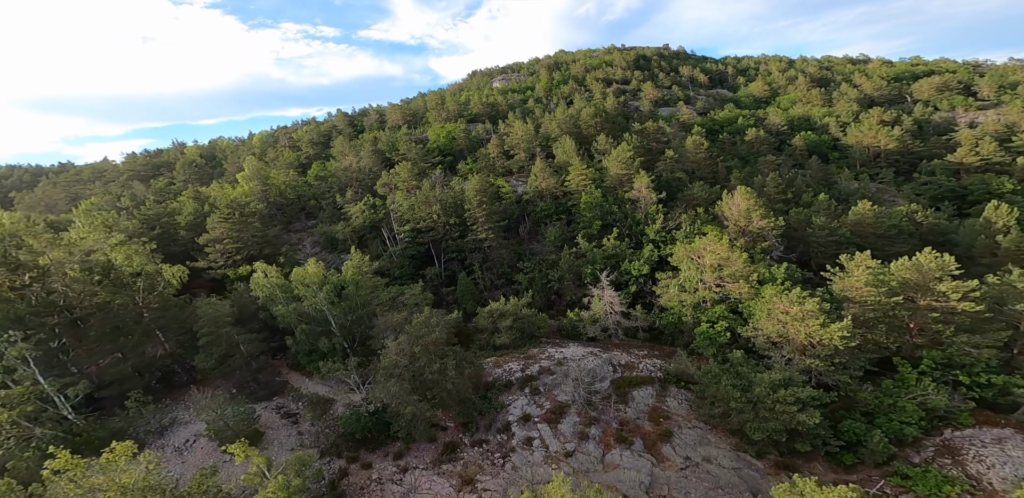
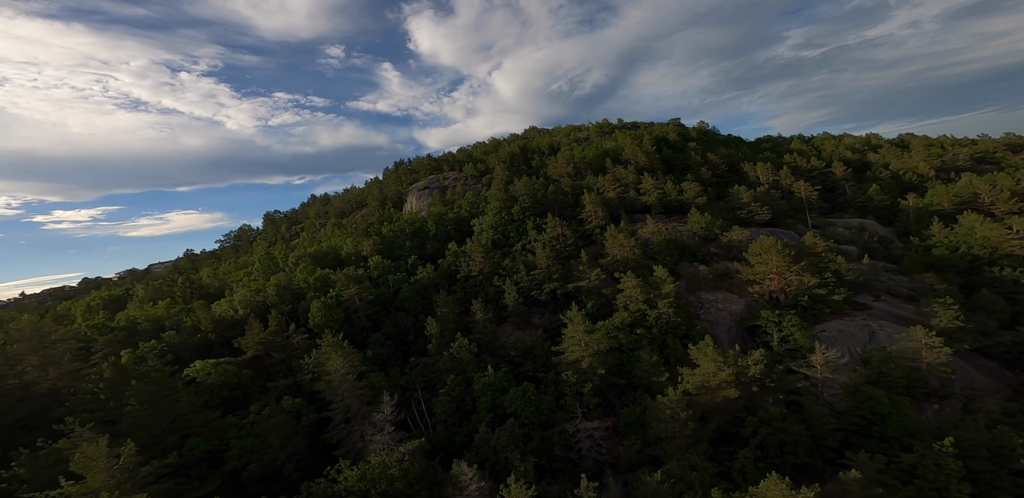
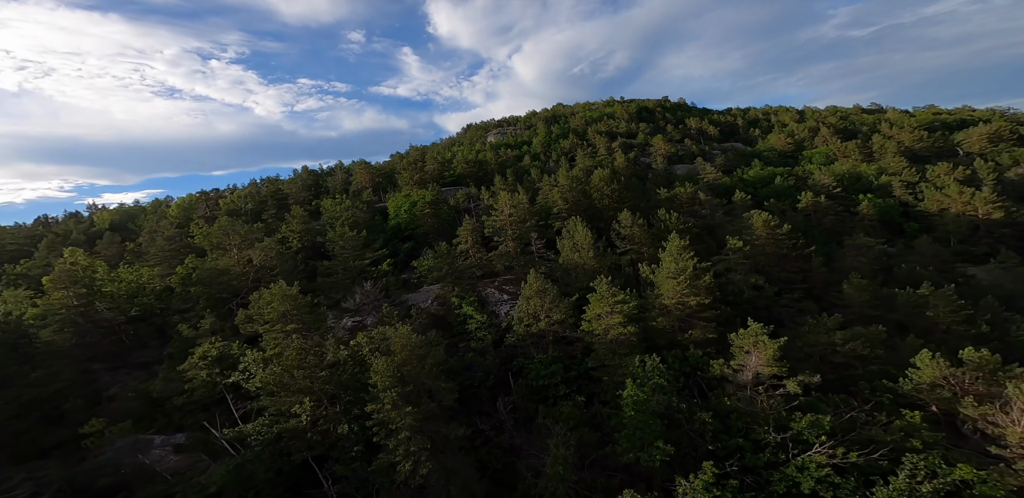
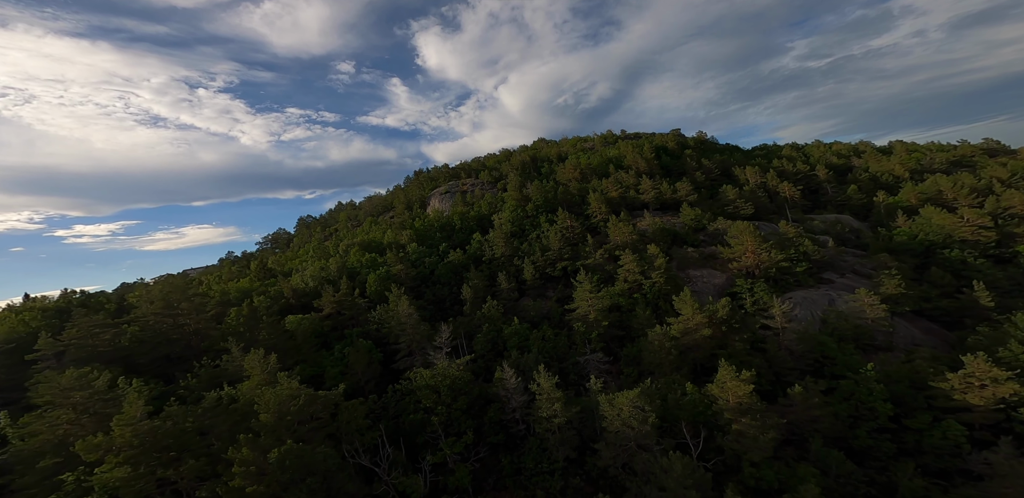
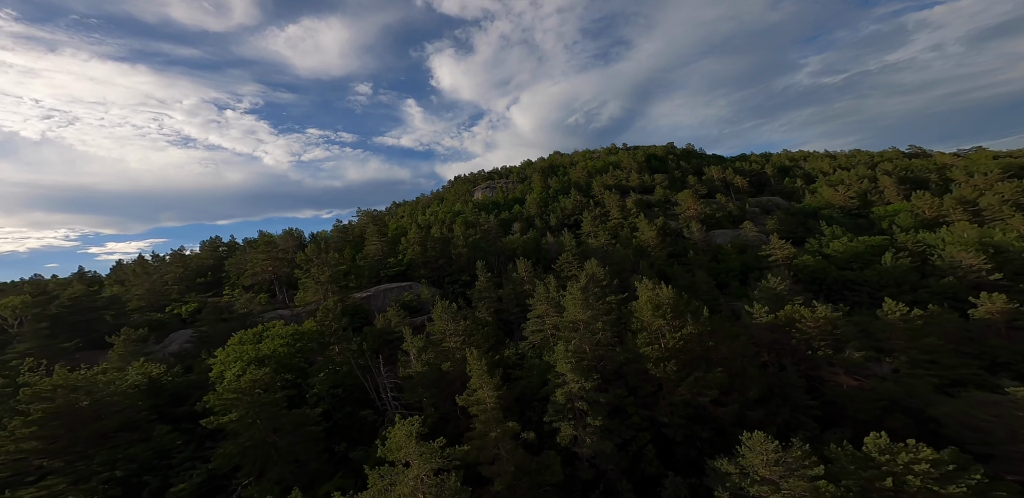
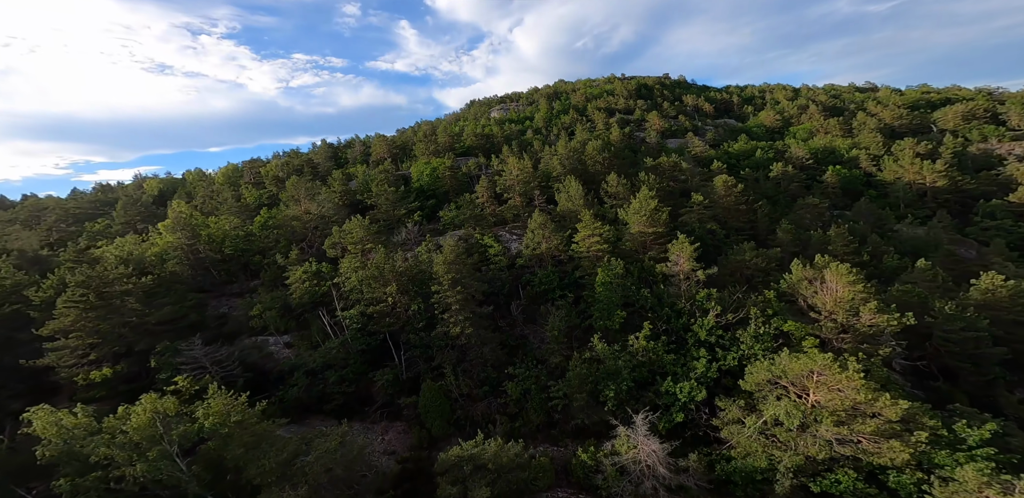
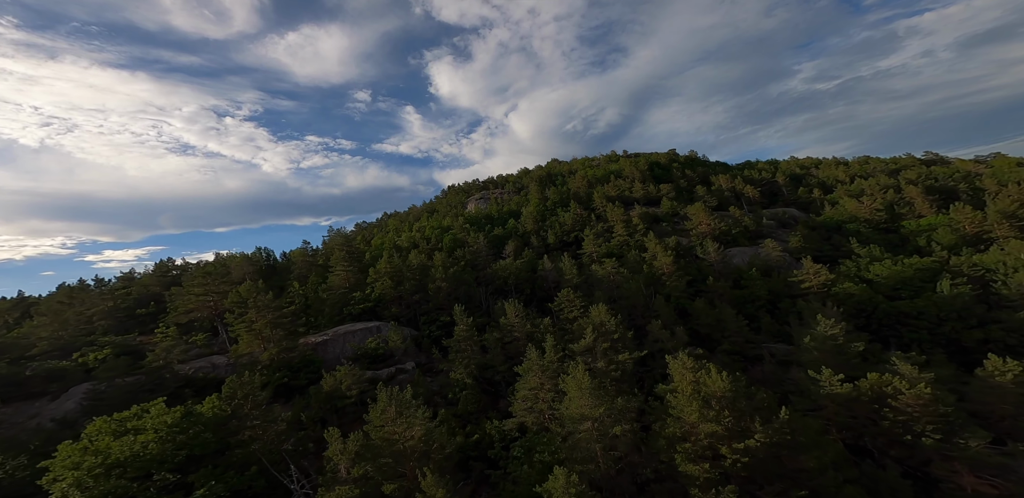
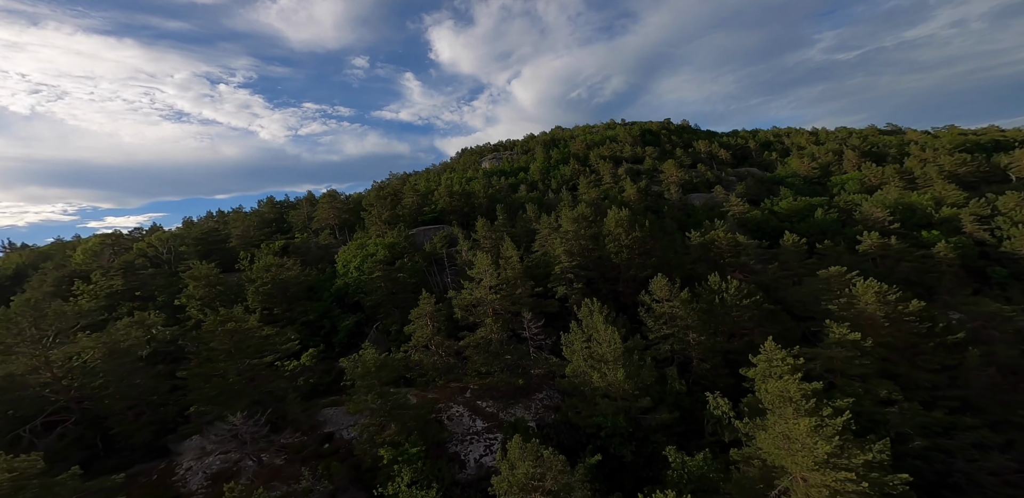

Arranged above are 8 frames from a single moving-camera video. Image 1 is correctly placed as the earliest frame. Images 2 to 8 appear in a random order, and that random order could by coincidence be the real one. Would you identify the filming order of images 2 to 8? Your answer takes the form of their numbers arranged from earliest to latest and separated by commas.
6, 3, 8, 5, 7, 4, 2
